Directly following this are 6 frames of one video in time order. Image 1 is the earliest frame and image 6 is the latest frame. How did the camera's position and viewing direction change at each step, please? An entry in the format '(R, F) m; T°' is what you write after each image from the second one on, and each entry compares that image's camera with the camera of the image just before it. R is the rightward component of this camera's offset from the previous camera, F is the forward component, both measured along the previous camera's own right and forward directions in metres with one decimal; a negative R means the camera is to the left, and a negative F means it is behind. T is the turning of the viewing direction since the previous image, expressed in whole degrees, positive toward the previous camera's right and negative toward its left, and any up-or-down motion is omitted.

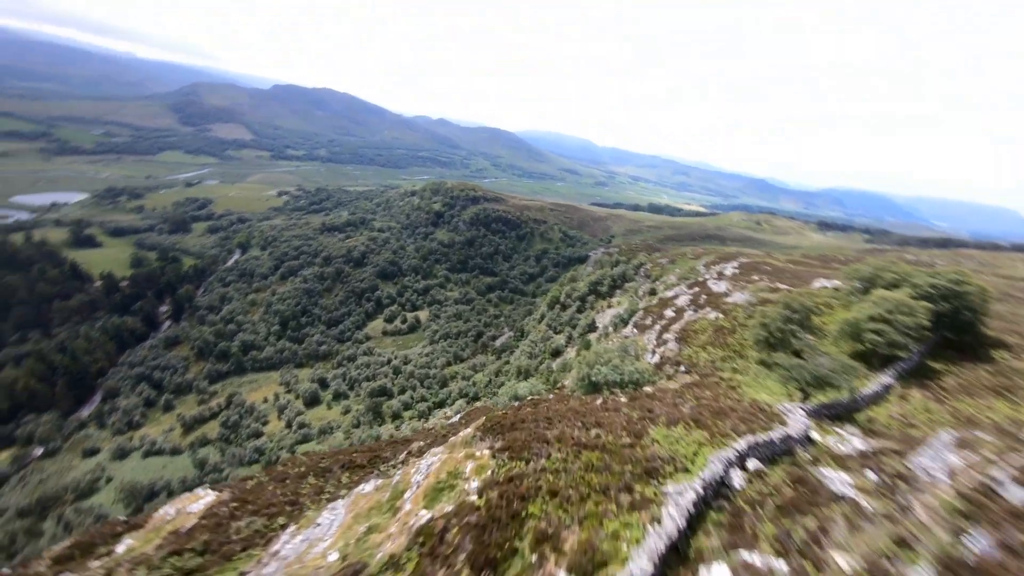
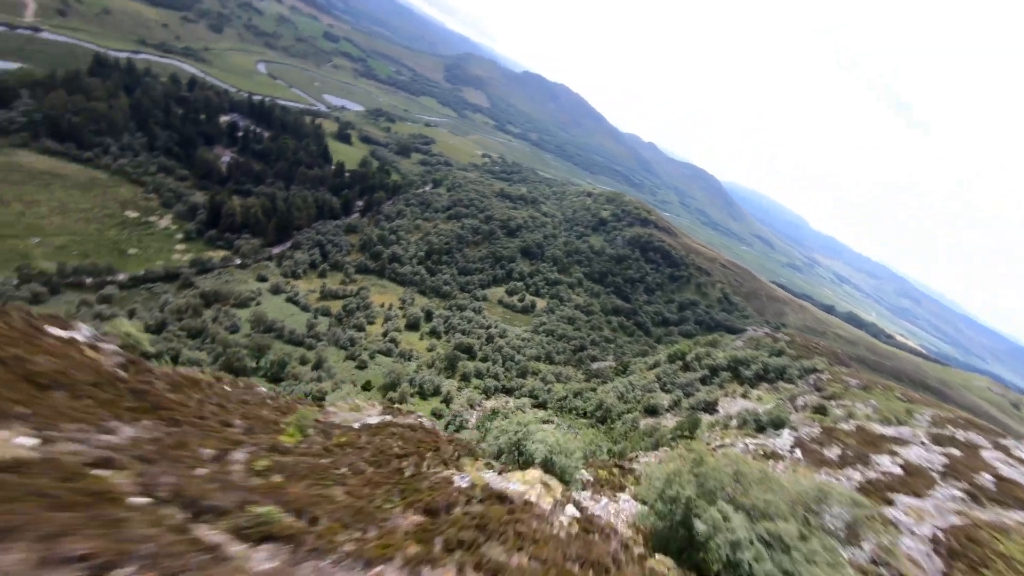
(+0.9, +6.7) m; -20°
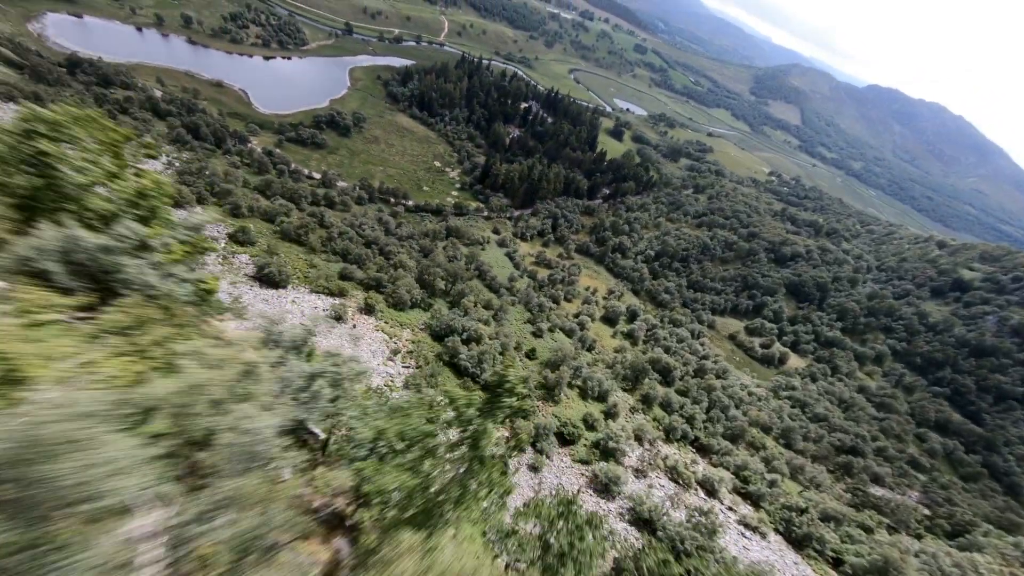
(0.0, +12.5) m; -34°
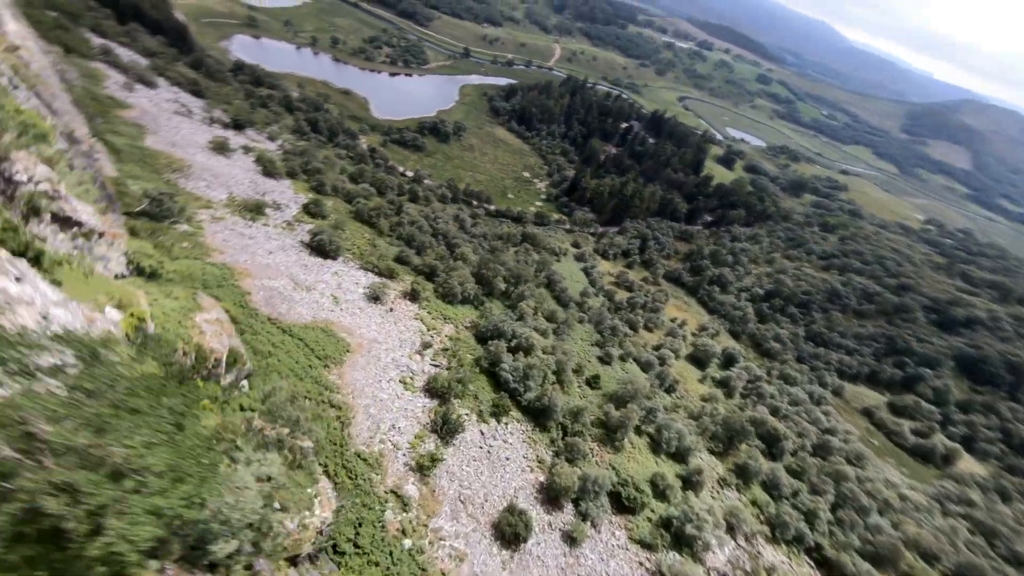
(+1.0, +6.9) m; -12°
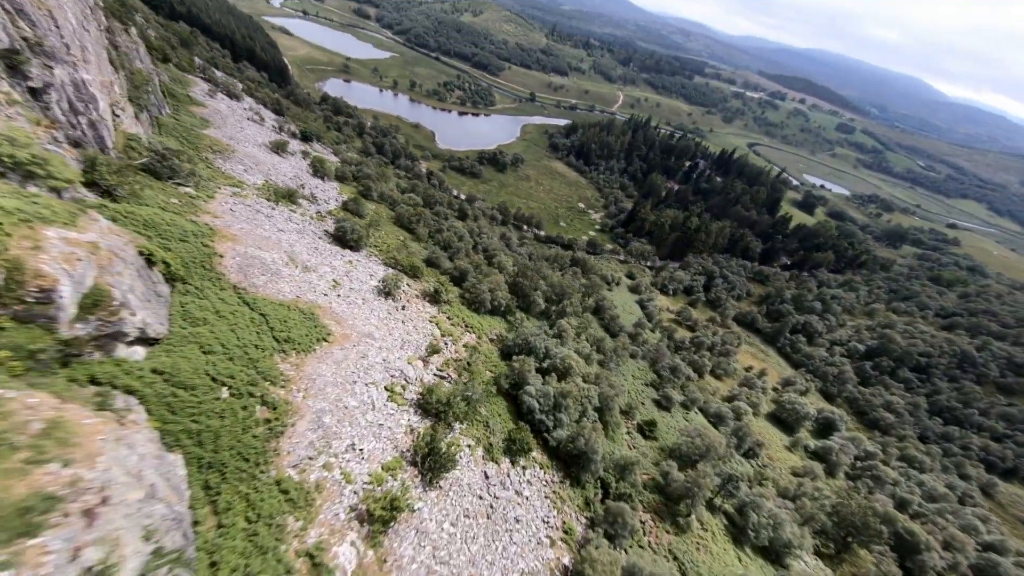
(+0.9, +6.0) m; -8°
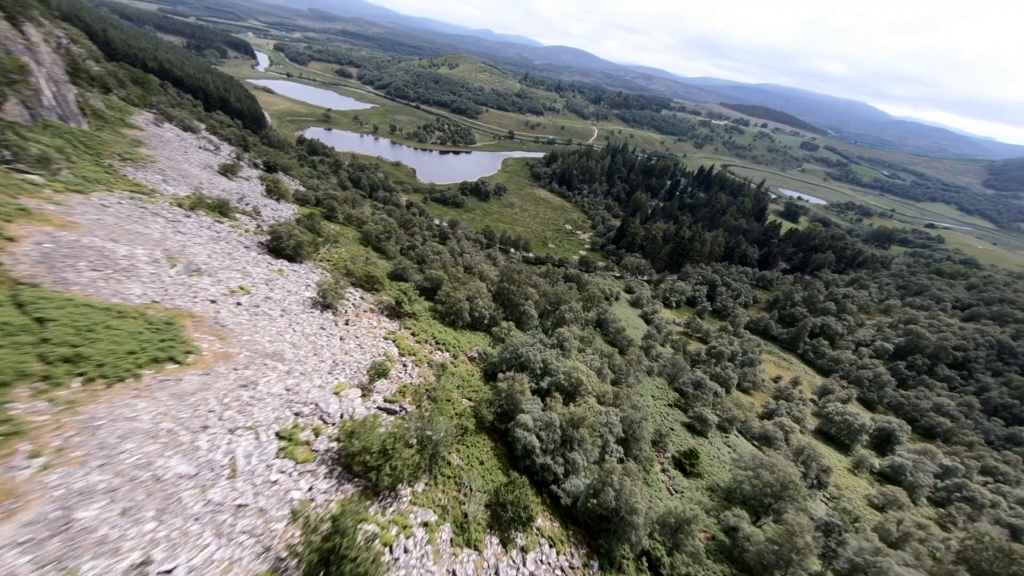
(+0.6, +6.4) m; +1°
